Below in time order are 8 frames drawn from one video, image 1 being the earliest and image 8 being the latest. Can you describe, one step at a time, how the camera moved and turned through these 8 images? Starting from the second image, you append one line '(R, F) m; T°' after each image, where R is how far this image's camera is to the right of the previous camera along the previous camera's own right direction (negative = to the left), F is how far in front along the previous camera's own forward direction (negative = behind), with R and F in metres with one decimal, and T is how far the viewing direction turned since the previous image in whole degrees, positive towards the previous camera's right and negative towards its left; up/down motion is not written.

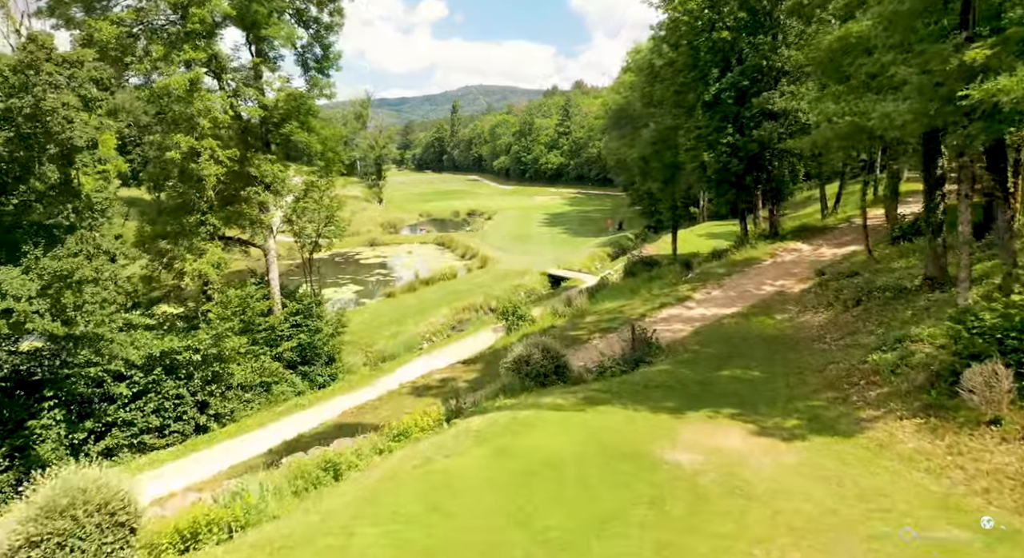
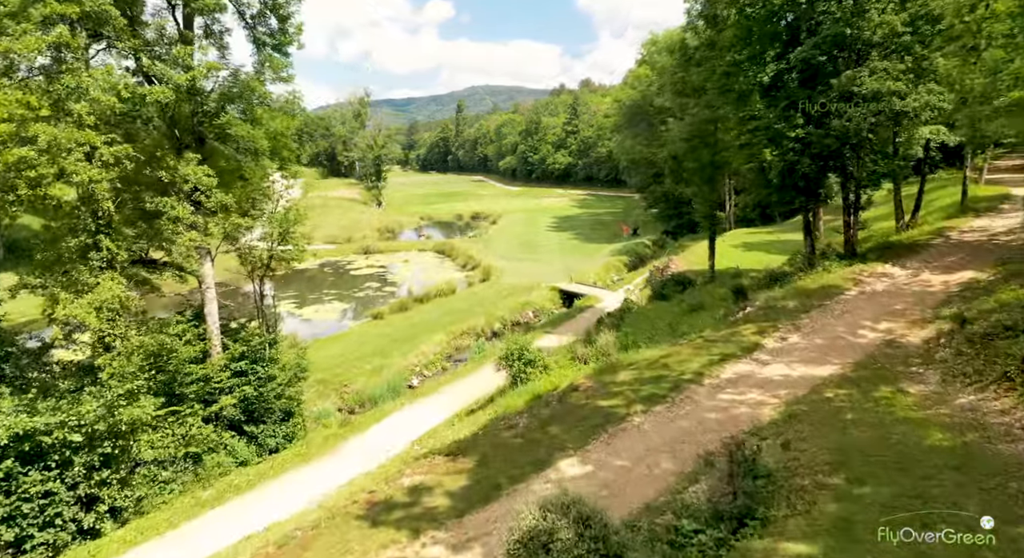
(0.0, +4.8) m; -1°
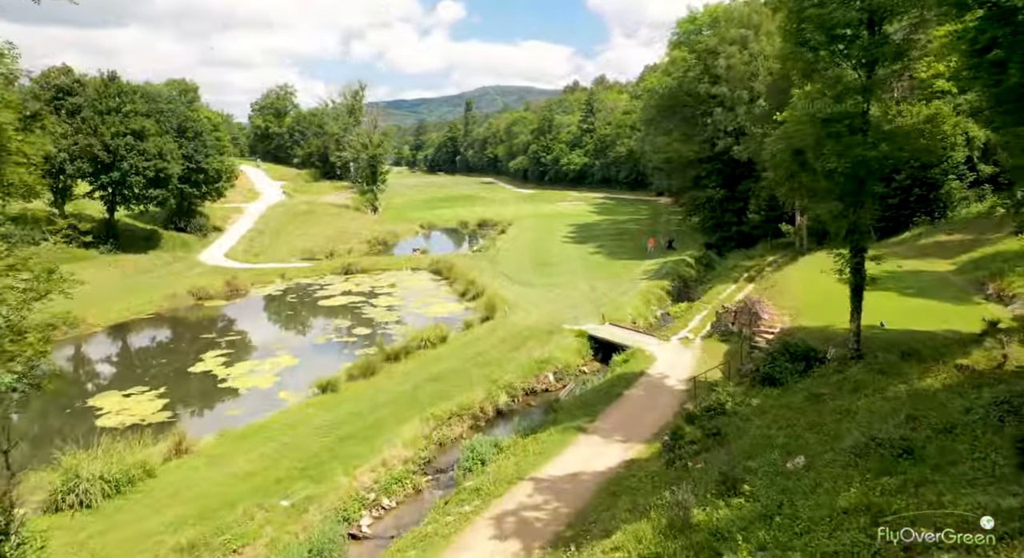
(0.0, +10.0) m; -1°
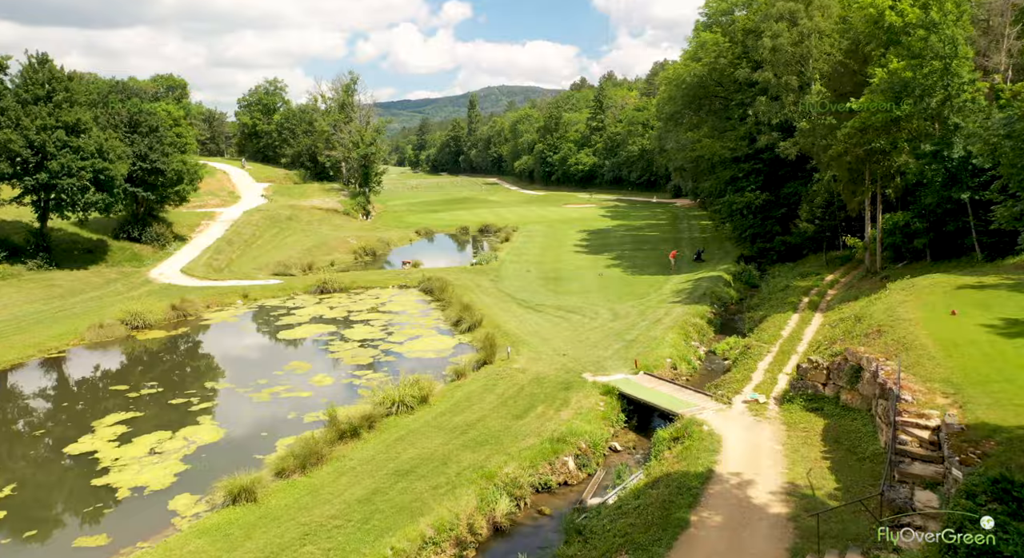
(0.0, +7.1) m; 0°
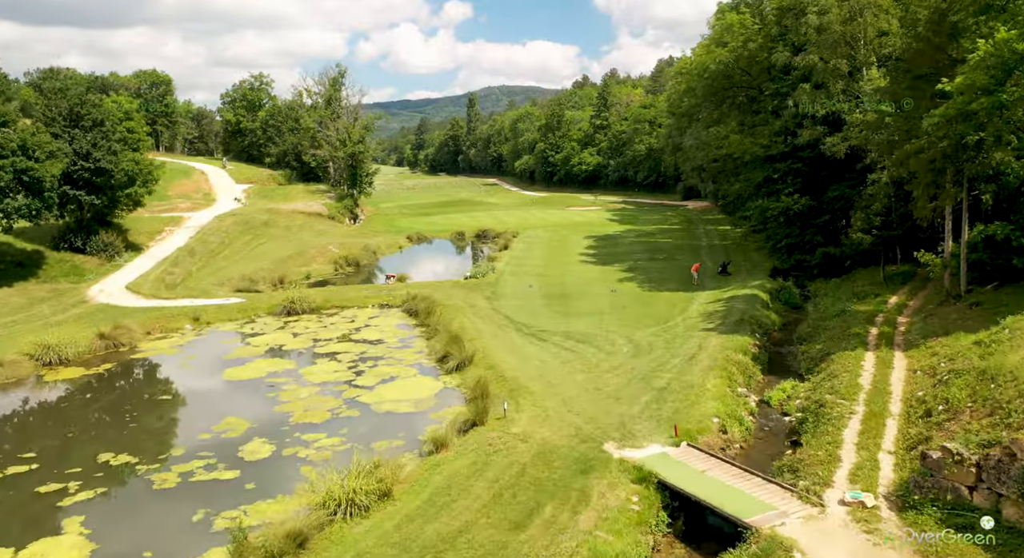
(+0.1, +5.8) m; 0°
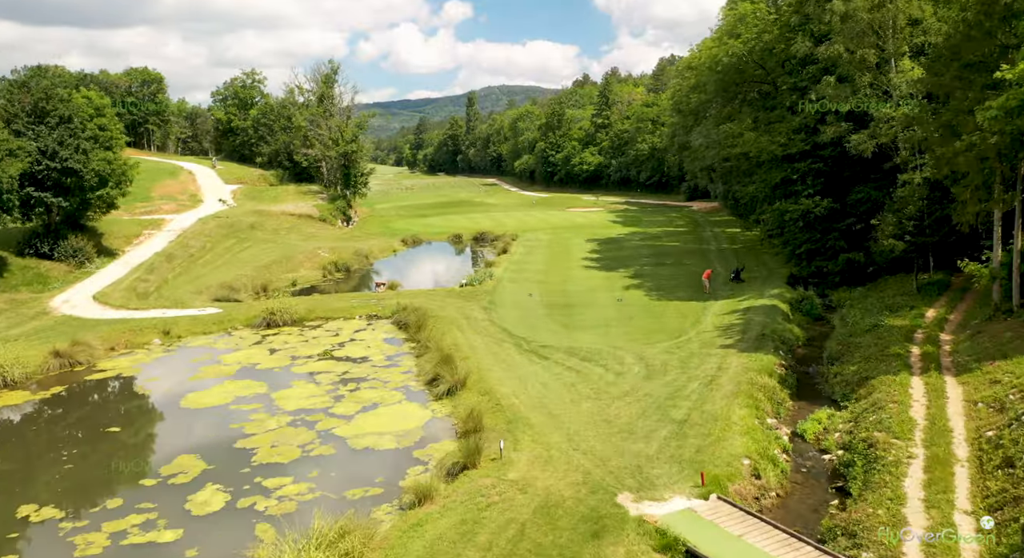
(+0.1, +2.7) m; 0°
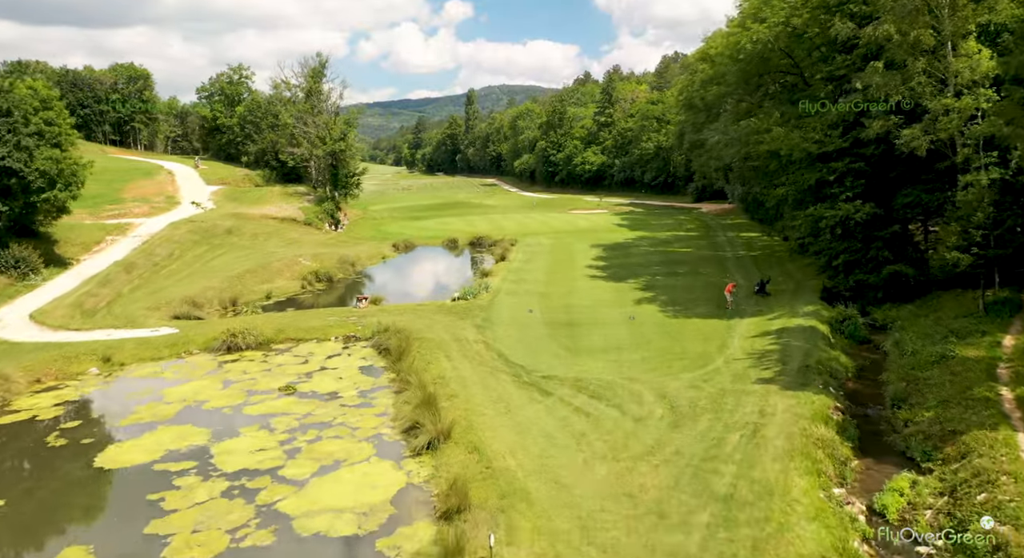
(+0.1, +4.2) m; 0°
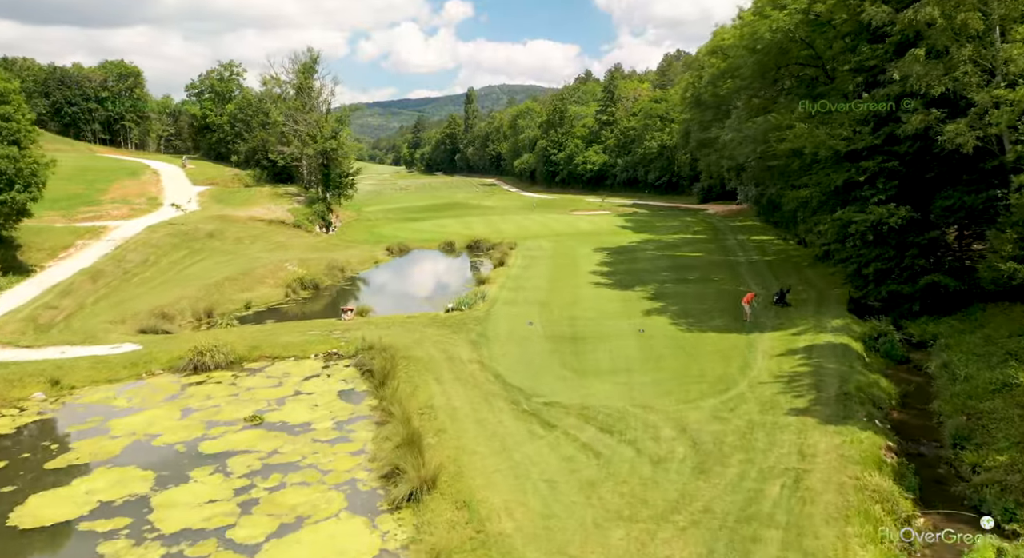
(+0.1, +2.8) m; 0°
